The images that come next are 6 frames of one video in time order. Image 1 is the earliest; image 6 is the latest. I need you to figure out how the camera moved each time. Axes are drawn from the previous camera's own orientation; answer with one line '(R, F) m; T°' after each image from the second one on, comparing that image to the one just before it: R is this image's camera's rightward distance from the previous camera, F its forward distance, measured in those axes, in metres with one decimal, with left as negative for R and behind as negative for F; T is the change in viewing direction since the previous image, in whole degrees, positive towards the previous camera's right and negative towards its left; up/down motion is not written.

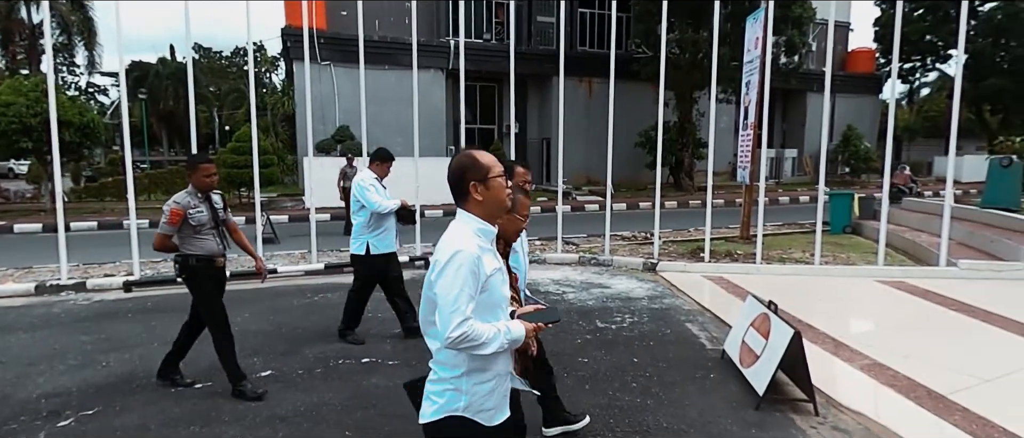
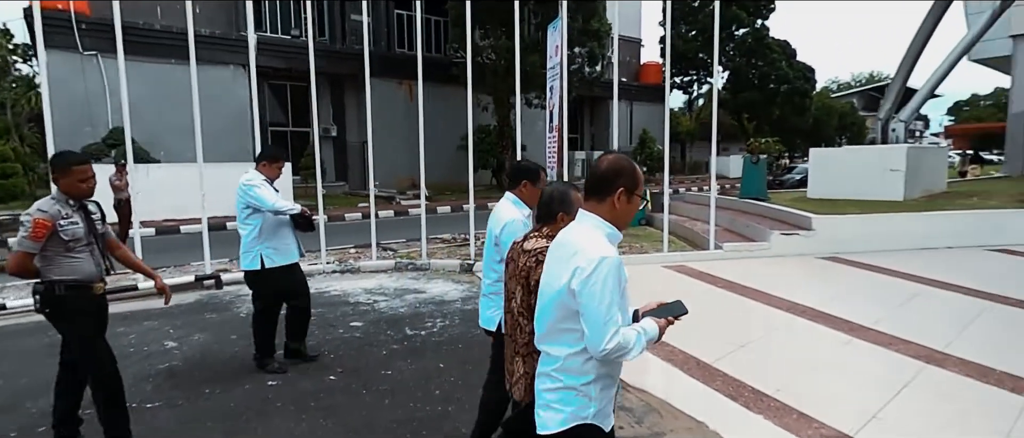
(+0.4, +0.2) m; +17°
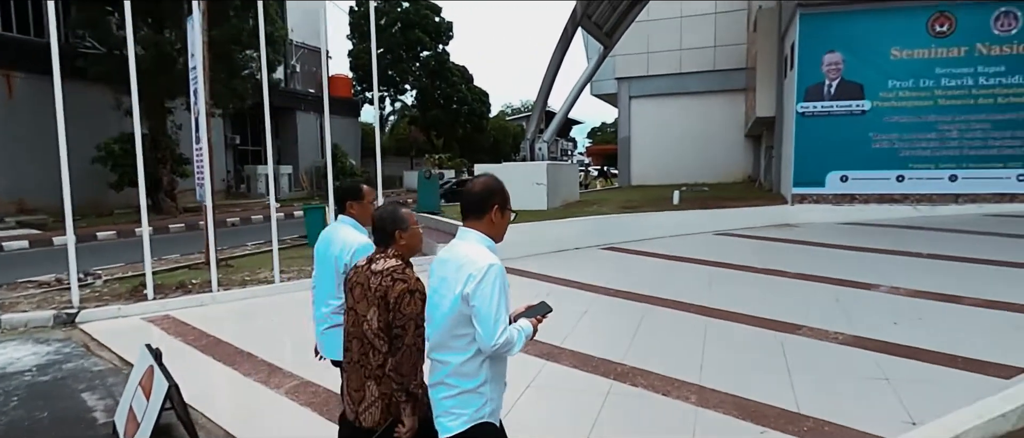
(+0.8, +0.3) m; +30°
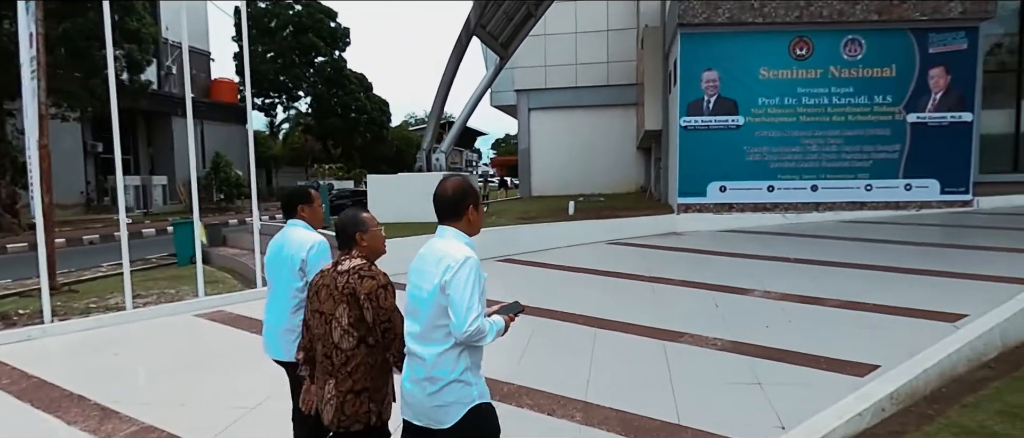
(+0.2, +0.3) m; +10°
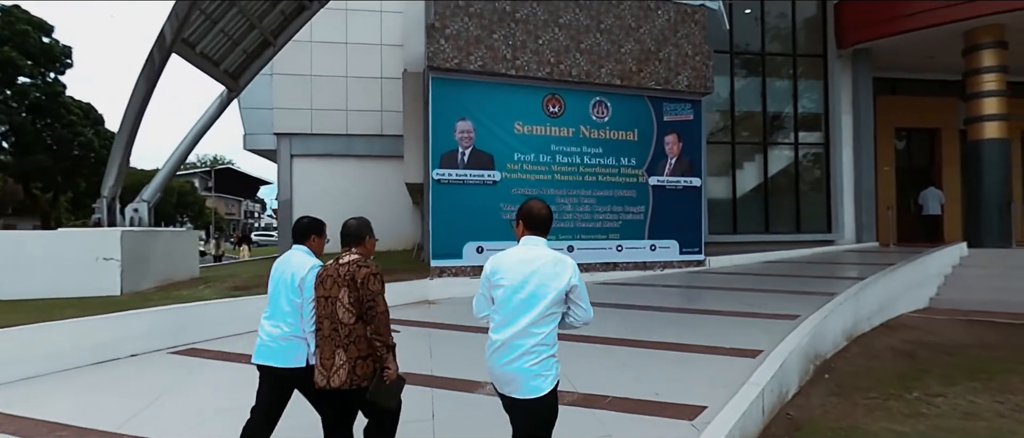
(+1.4, +1.6) m; +21°
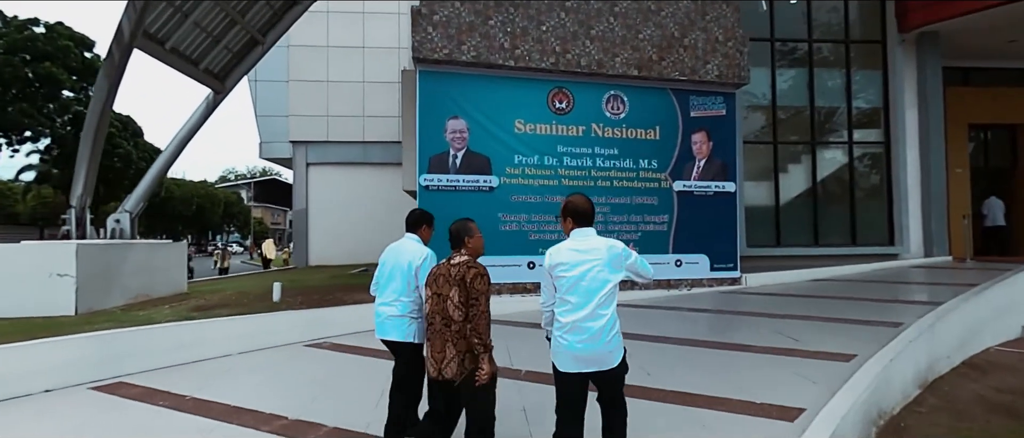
(+0.8, +1.4) m; -4°
